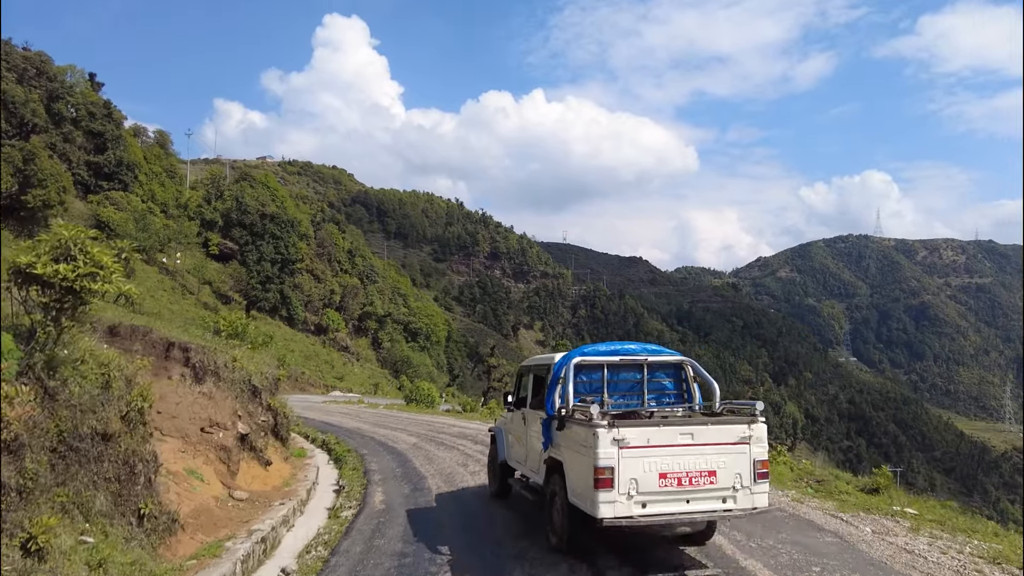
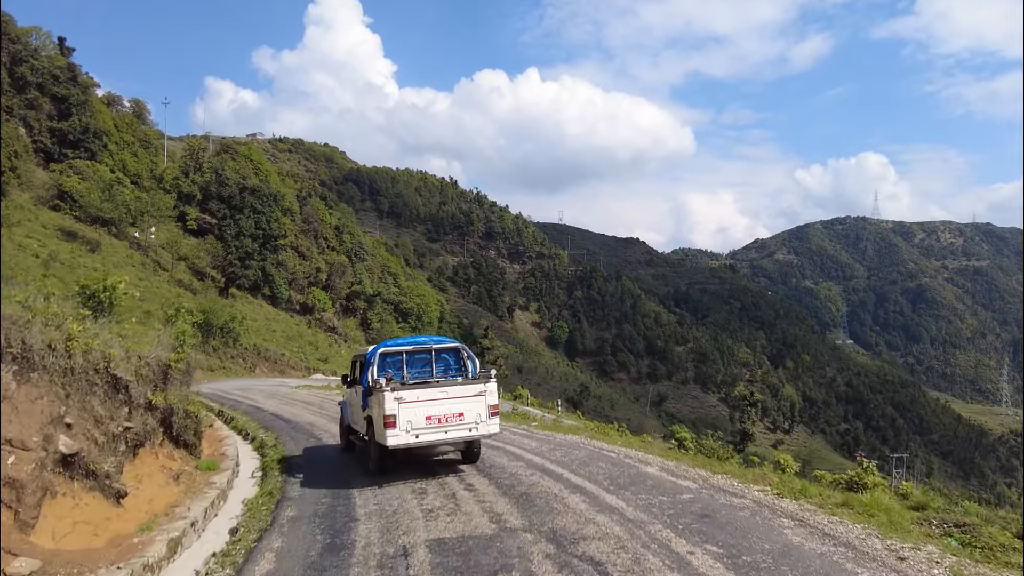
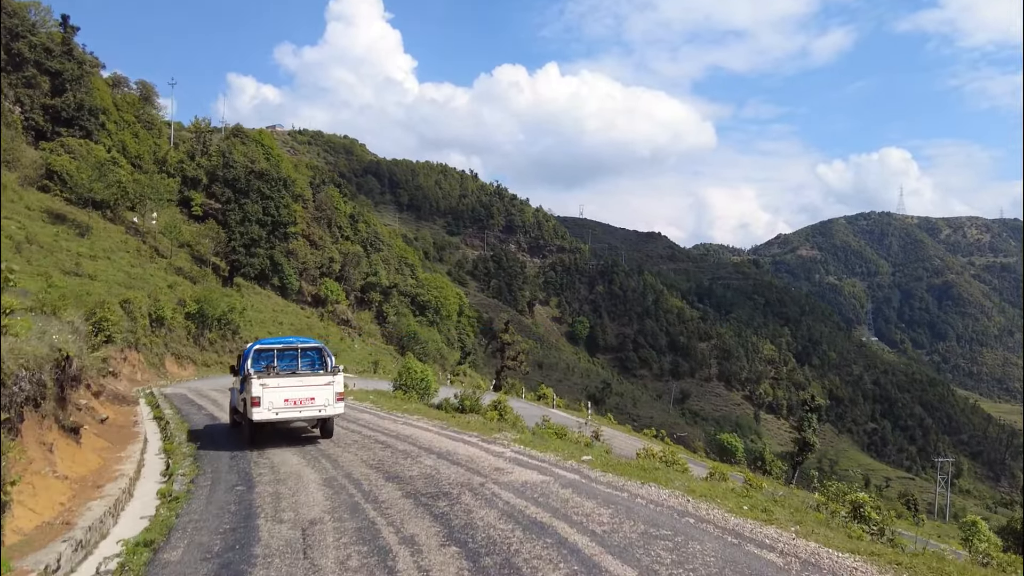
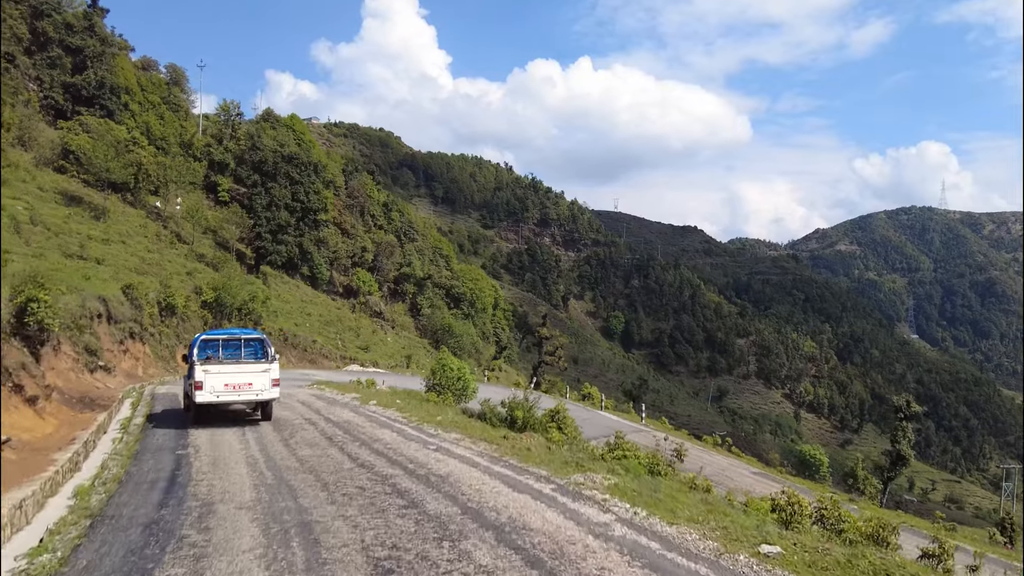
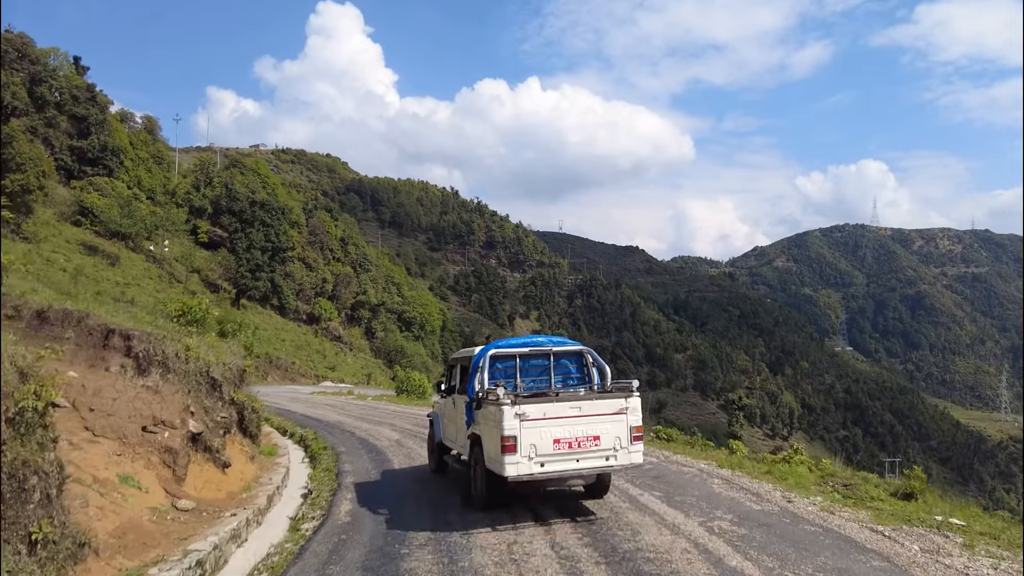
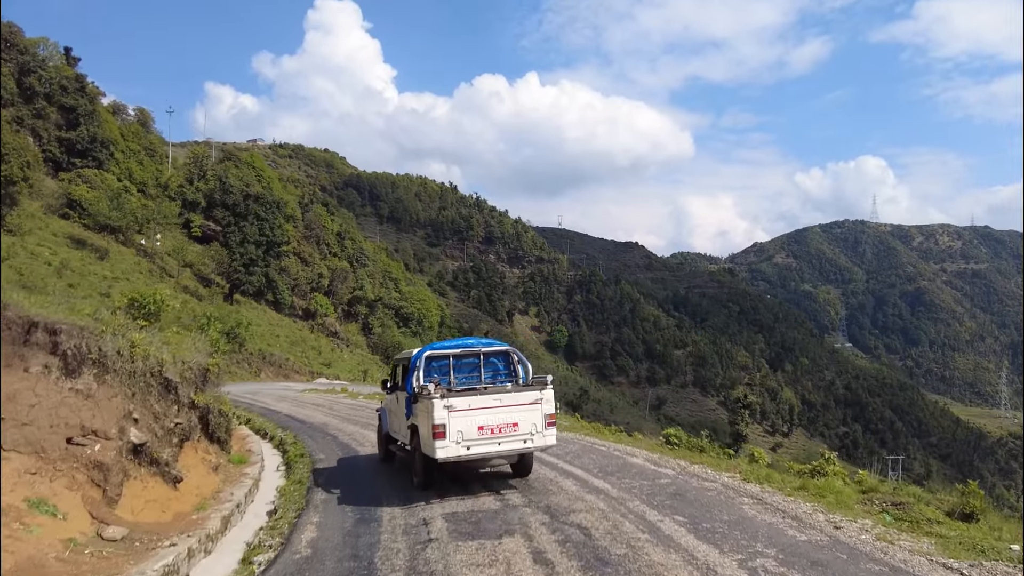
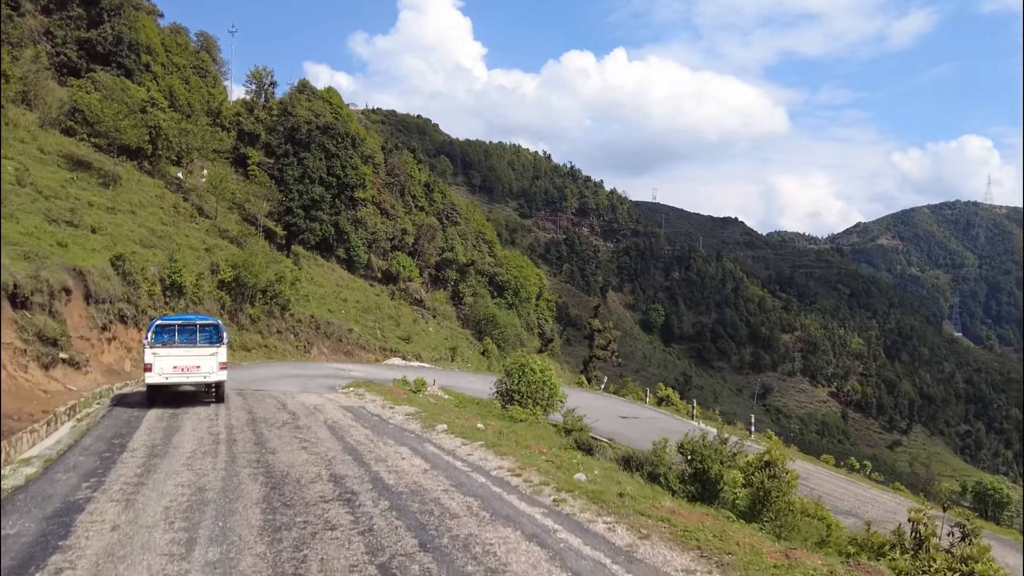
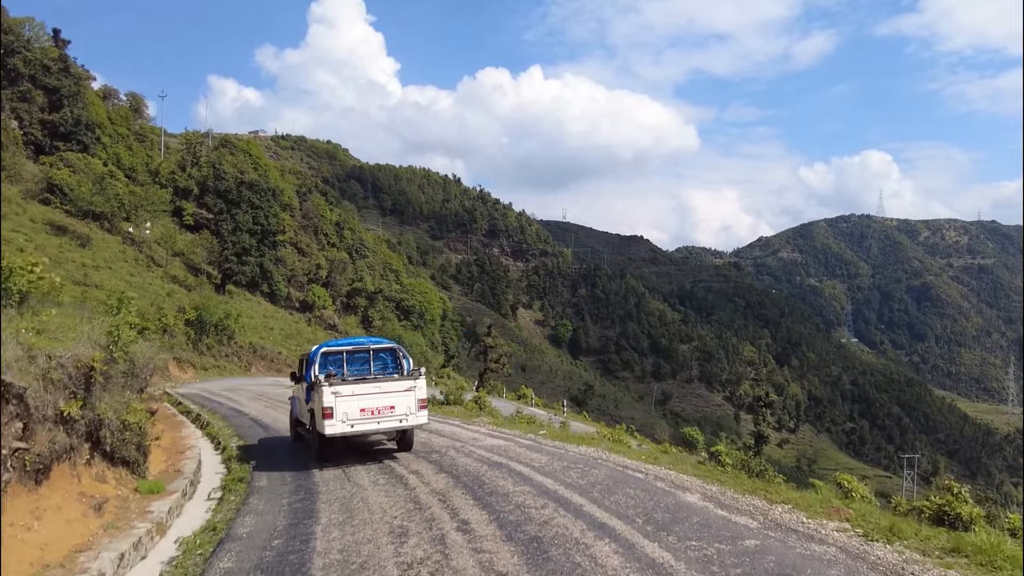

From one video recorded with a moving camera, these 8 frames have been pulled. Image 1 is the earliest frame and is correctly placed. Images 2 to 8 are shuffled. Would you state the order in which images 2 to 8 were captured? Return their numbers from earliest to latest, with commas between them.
5, 6, 2, 8, 3, 4, 7
